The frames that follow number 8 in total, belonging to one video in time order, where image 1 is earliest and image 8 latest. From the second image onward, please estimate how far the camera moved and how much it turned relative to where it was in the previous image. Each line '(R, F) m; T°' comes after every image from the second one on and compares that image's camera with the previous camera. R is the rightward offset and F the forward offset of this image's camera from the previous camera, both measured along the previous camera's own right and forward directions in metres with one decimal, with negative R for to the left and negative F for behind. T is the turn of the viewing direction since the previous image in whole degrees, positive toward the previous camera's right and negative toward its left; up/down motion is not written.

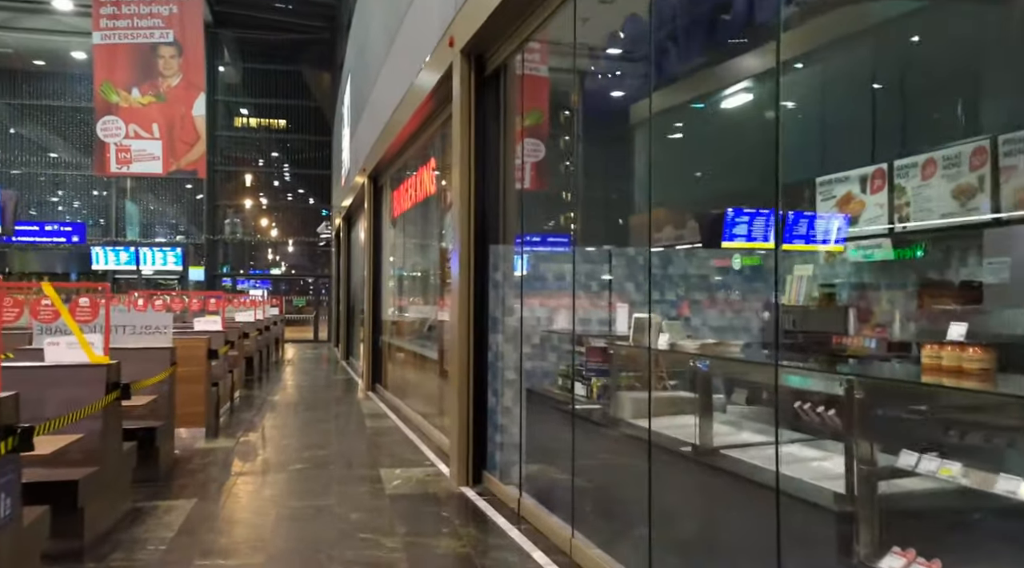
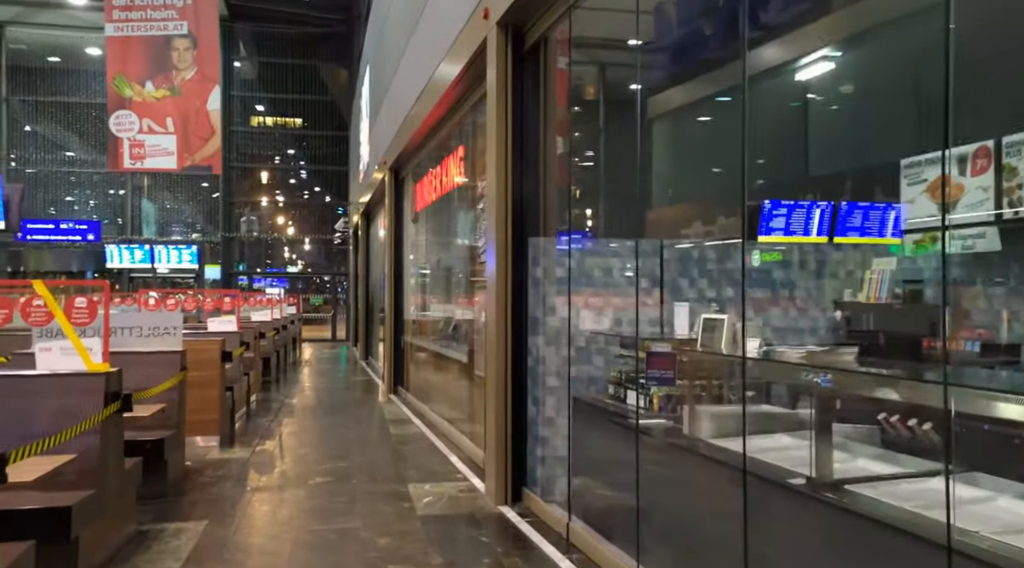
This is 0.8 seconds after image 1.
(-0.1, +0.5) m; -1°
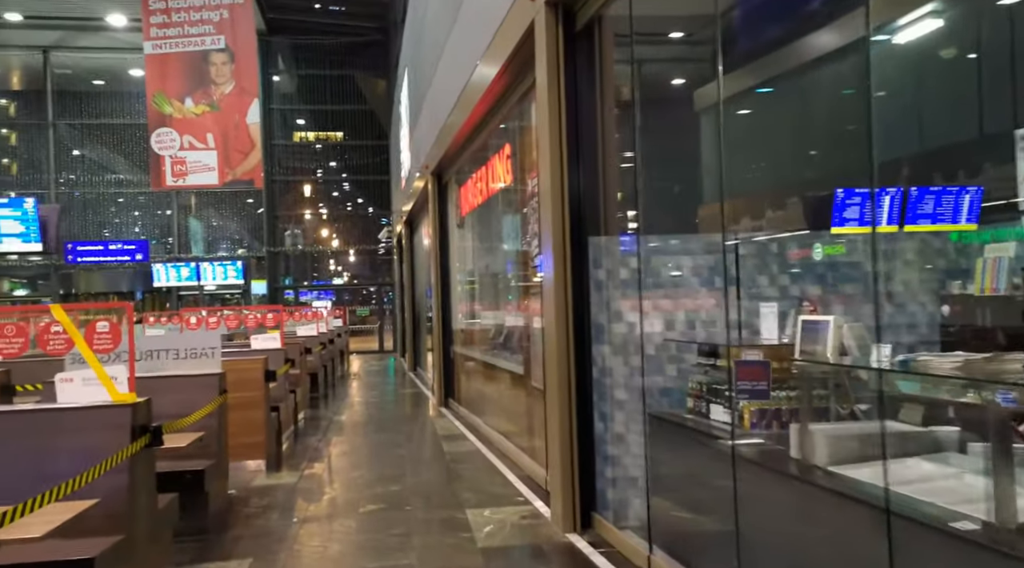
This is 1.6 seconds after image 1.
(-0.1, +0.4) m; -3°
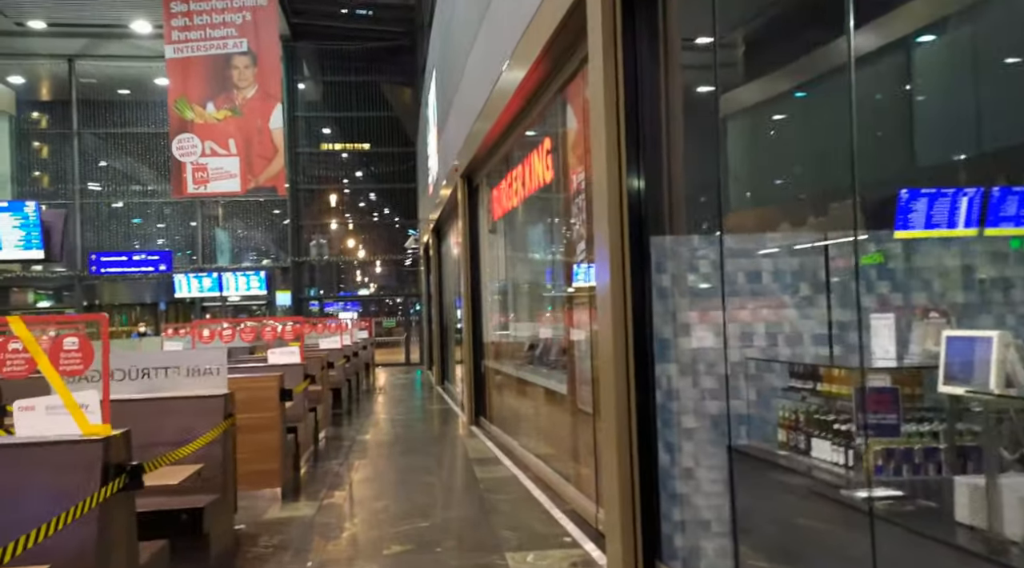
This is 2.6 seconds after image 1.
(-0.1, +0.6) m; -2°
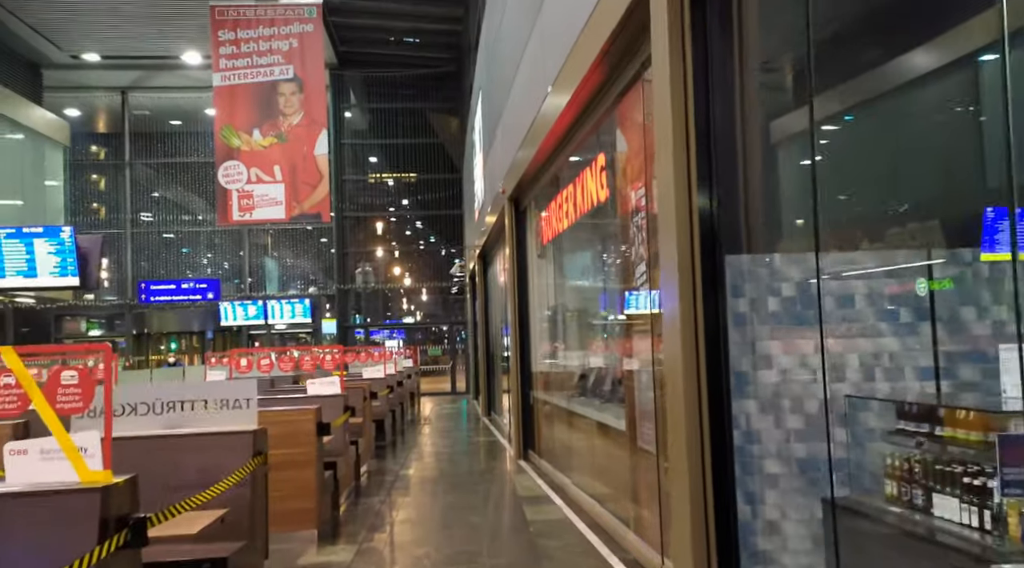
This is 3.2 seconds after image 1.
(0.0, +0.4) m; -3°
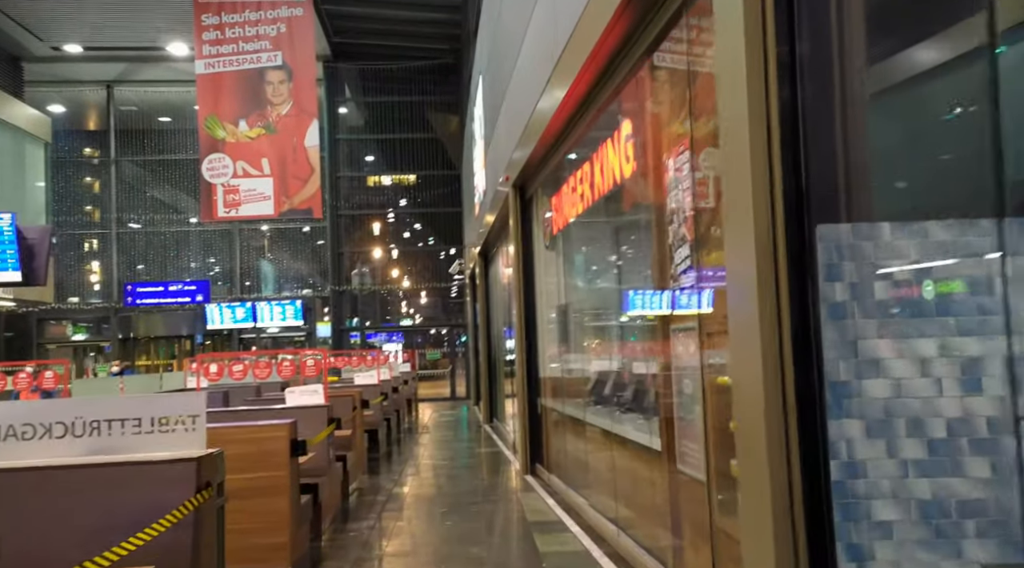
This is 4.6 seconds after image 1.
(0.0, +0.8) m; 0°
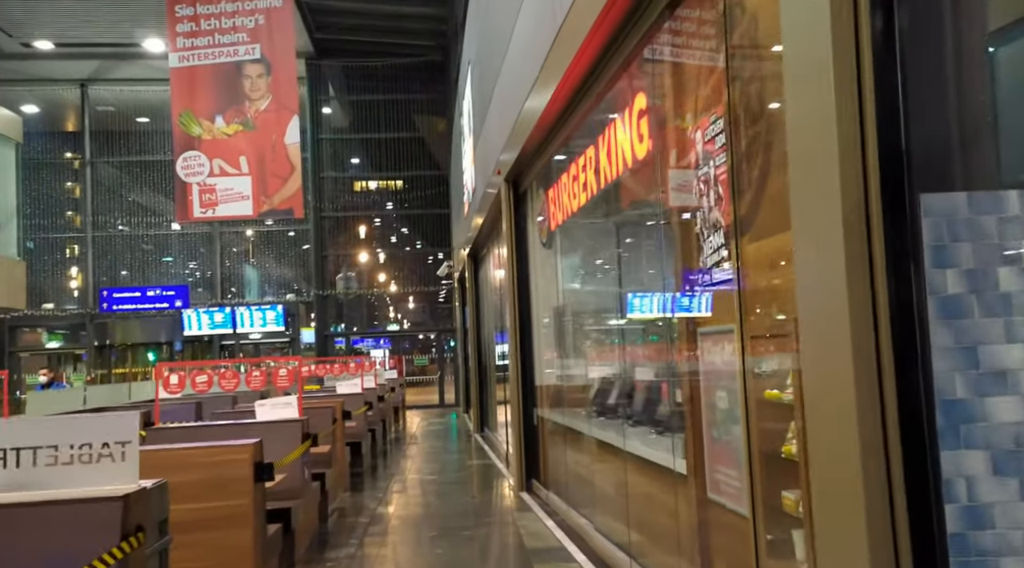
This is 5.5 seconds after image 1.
(0.0, +0.5) m; +1°
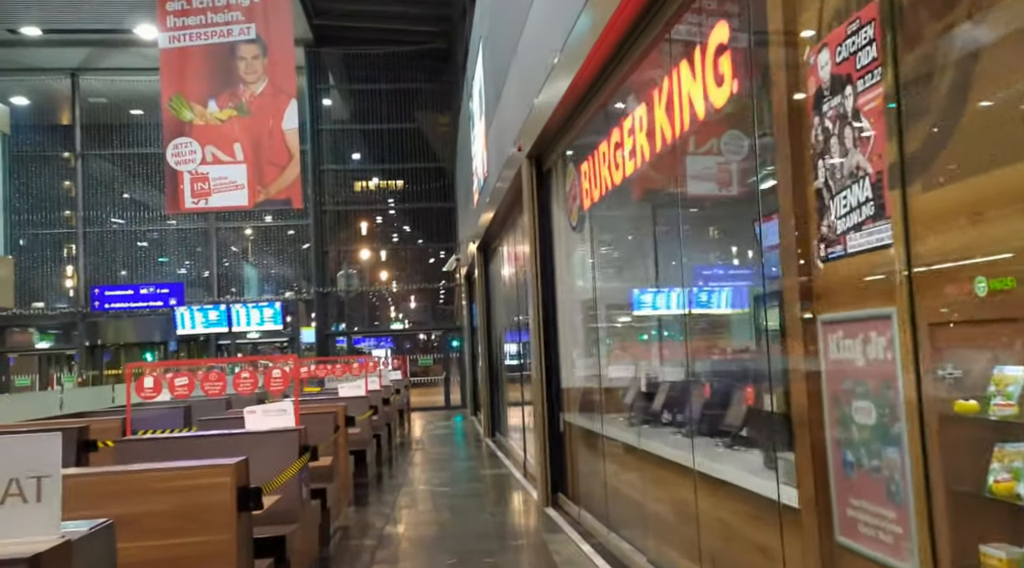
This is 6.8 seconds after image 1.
(-0.2, +0.7) m; 0°
